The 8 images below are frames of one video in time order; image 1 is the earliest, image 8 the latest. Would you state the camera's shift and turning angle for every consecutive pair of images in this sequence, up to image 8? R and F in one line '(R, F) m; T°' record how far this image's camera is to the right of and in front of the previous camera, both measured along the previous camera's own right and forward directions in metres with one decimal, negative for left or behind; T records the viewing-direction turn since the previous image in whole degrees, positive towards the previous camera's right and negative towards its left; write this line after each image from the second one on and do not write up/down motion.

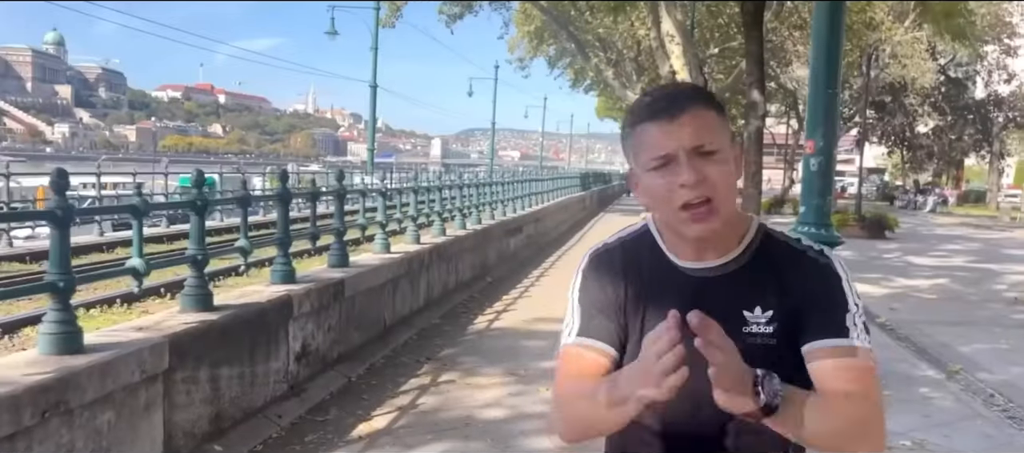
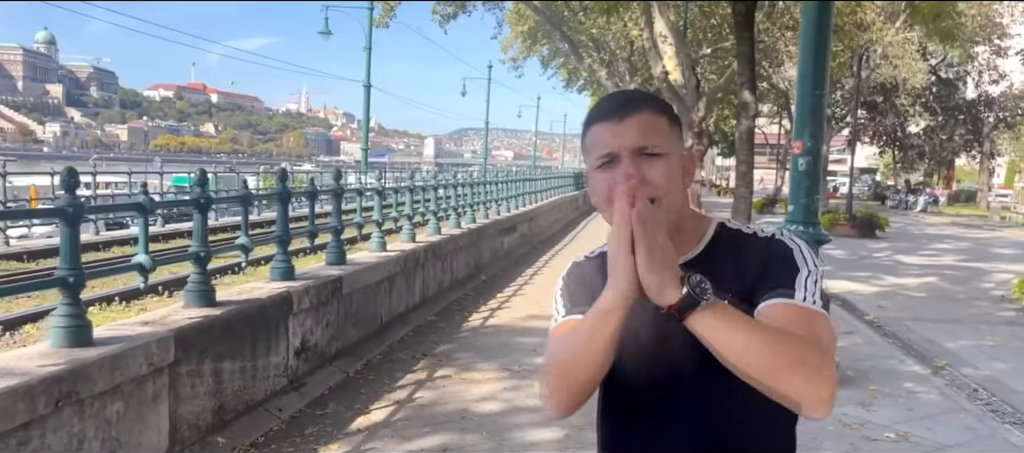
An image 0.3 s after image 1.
(0.0, -0.1) m; 0°
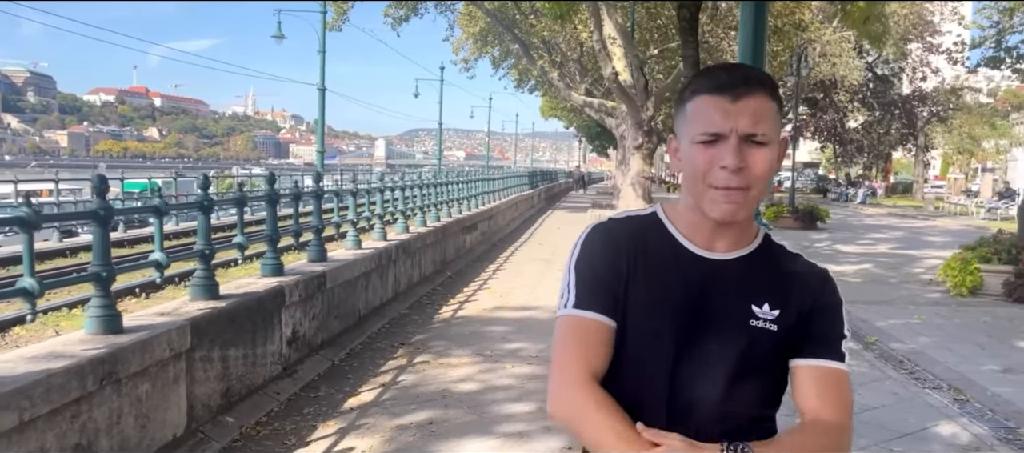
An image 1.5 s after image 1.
(-0.1, -0.5) m; +3°
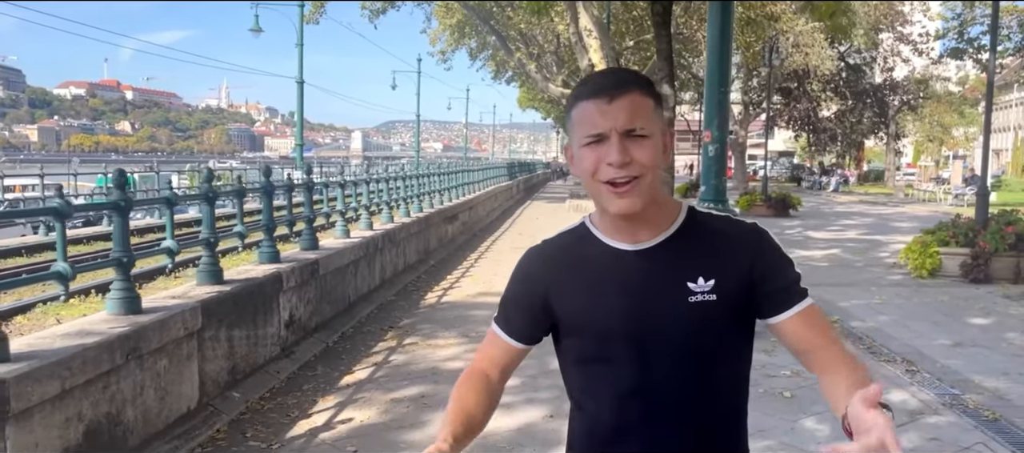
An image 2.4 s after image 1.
(0.0, -0.4) m; +2°
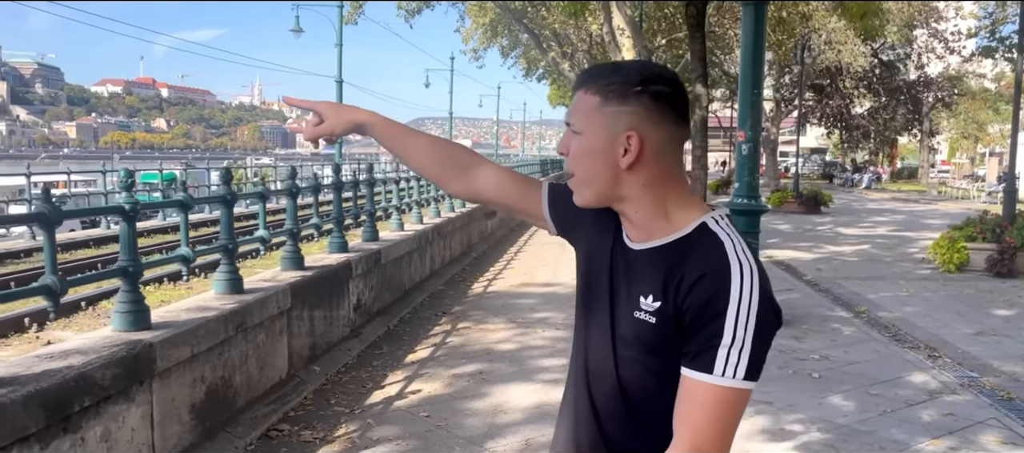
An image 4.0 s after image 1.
(-0.2, -0.6) m; -2°
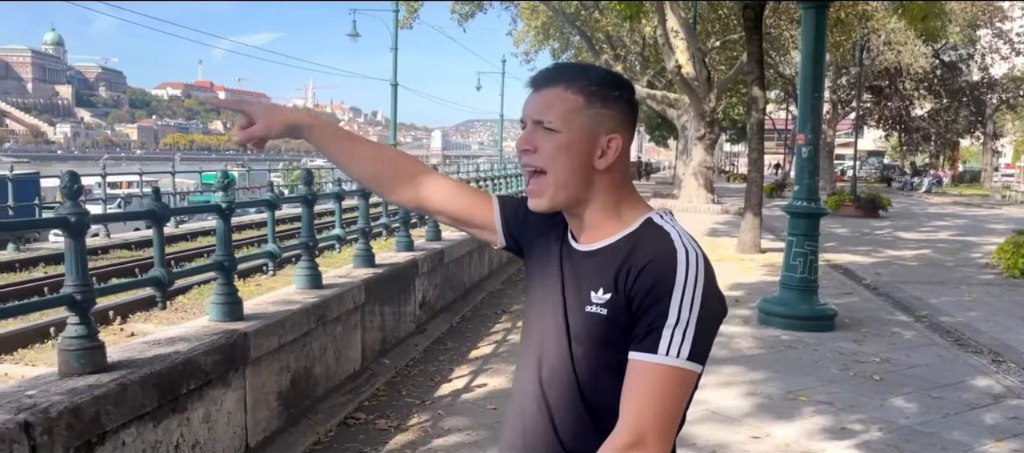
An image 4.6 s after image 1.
(-0.1, -0.2) m; -3°
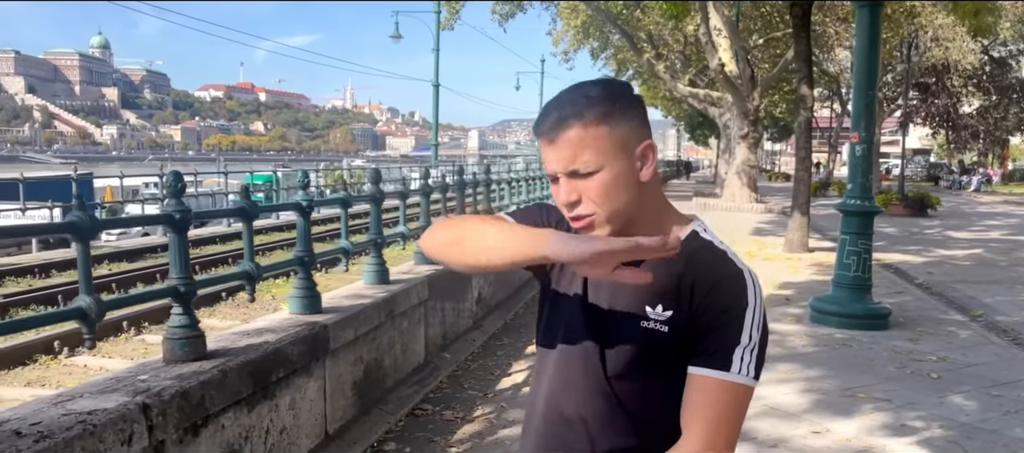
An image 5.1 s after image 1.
(-0.2, -0.1) m; -3°
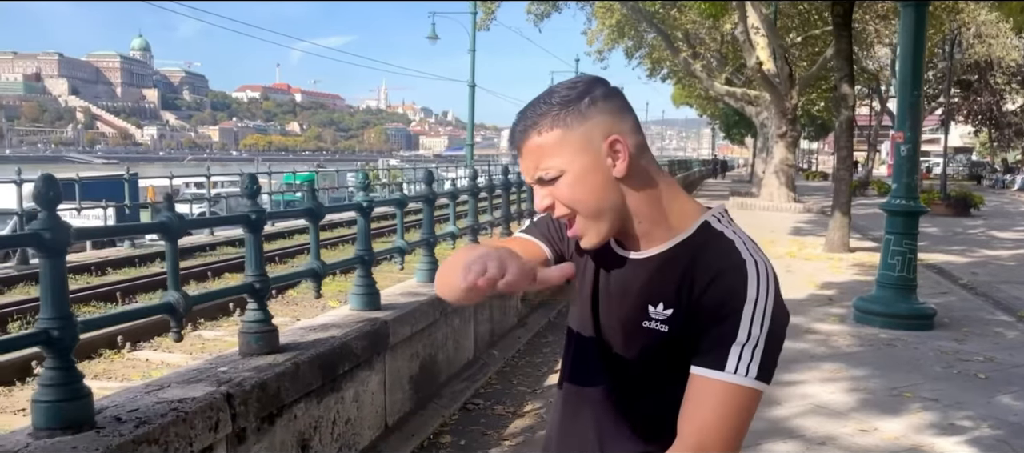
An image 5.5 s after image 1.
(-0.1, -0.1) m; -2°
